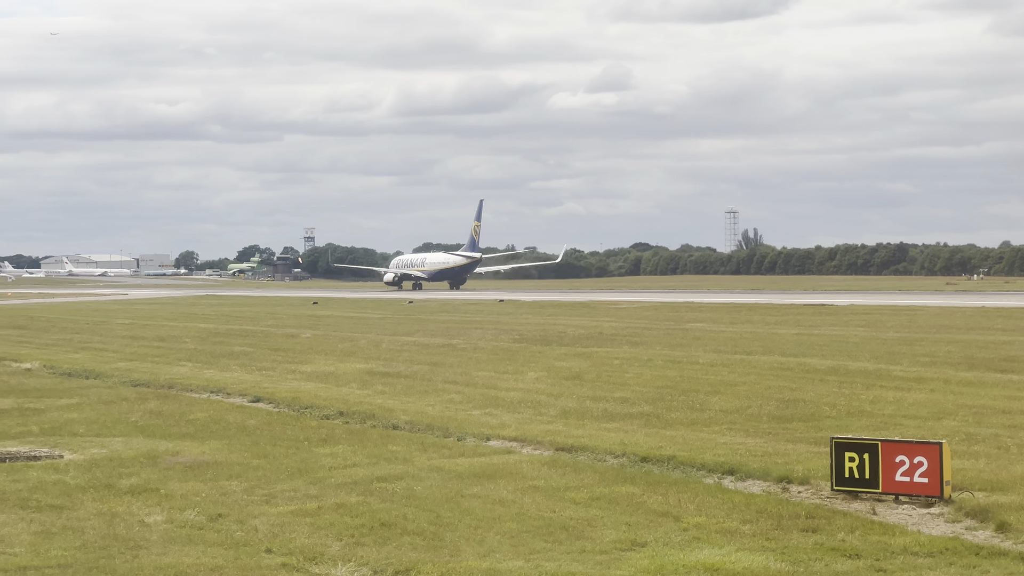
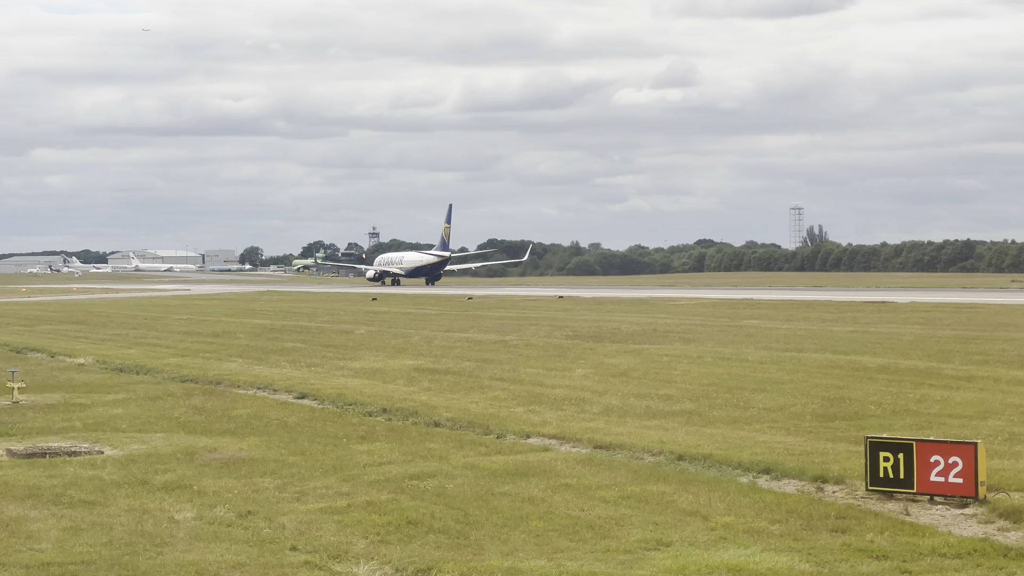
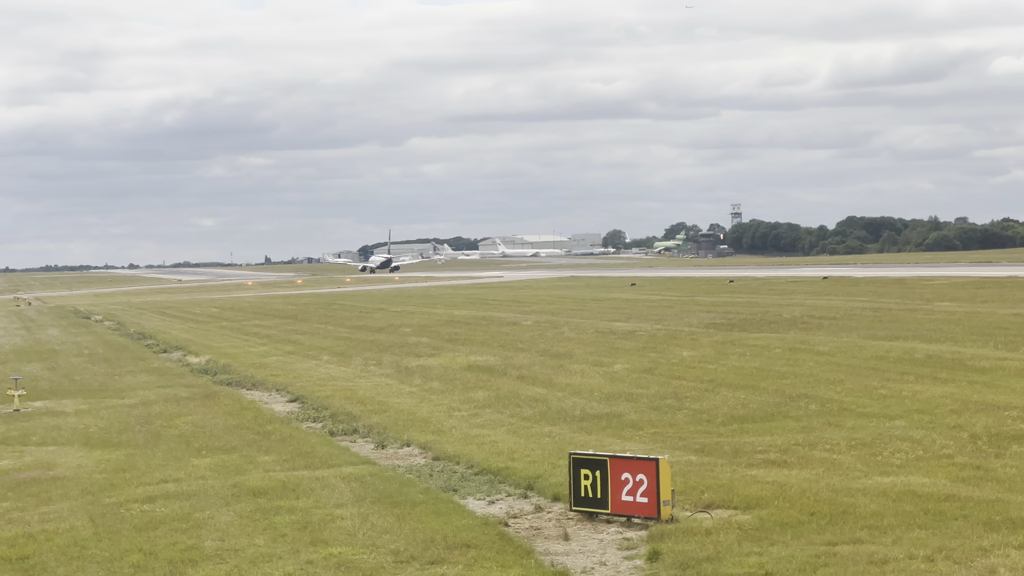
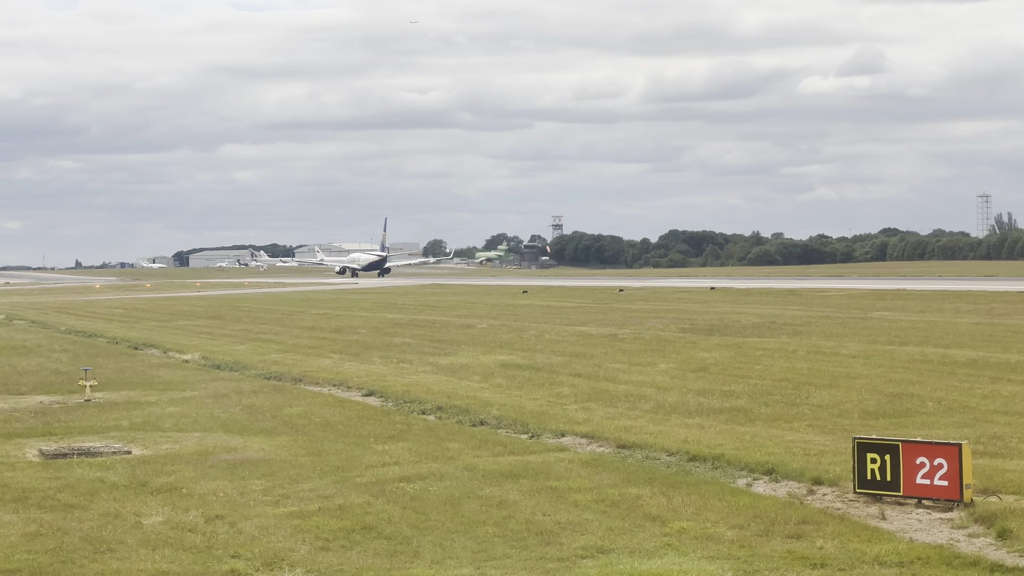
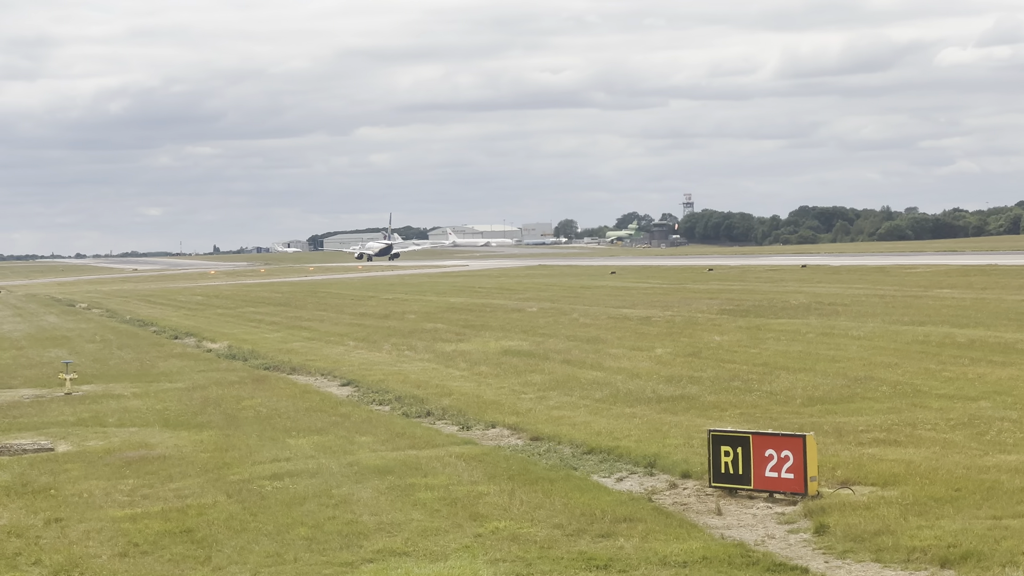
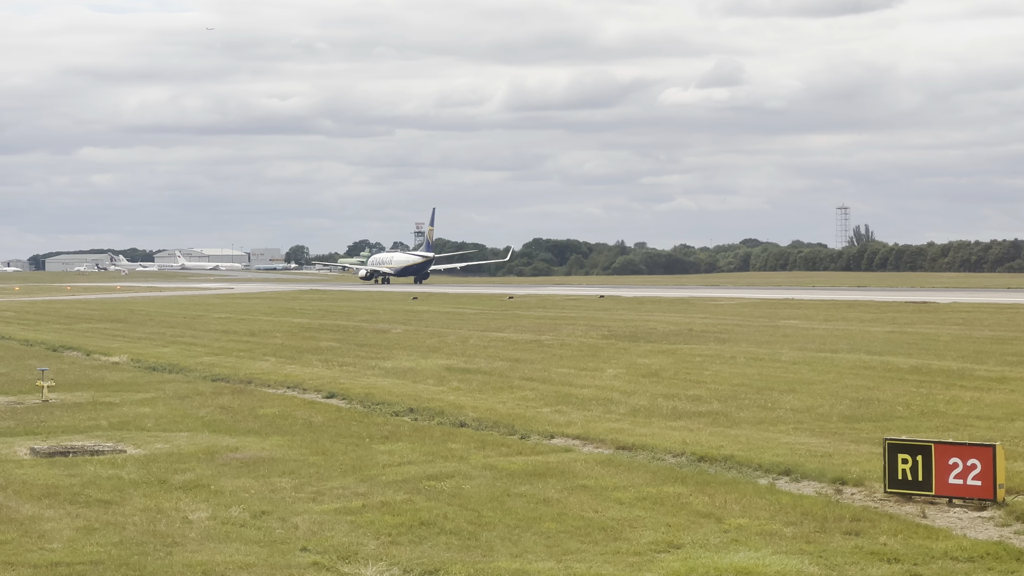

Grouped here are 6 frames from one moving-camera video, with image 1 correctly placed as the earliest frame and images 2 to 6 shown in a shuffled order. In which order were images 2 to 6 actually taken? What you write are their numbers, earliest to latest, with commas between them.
2, 6, 4, 5, 3
